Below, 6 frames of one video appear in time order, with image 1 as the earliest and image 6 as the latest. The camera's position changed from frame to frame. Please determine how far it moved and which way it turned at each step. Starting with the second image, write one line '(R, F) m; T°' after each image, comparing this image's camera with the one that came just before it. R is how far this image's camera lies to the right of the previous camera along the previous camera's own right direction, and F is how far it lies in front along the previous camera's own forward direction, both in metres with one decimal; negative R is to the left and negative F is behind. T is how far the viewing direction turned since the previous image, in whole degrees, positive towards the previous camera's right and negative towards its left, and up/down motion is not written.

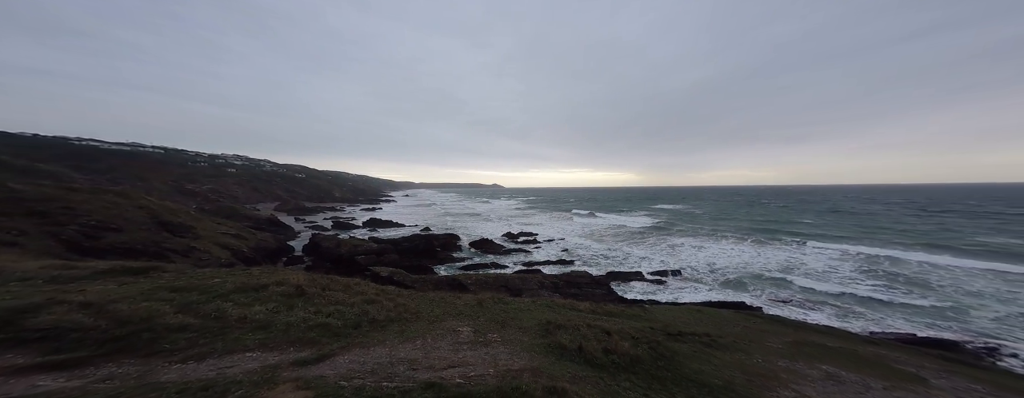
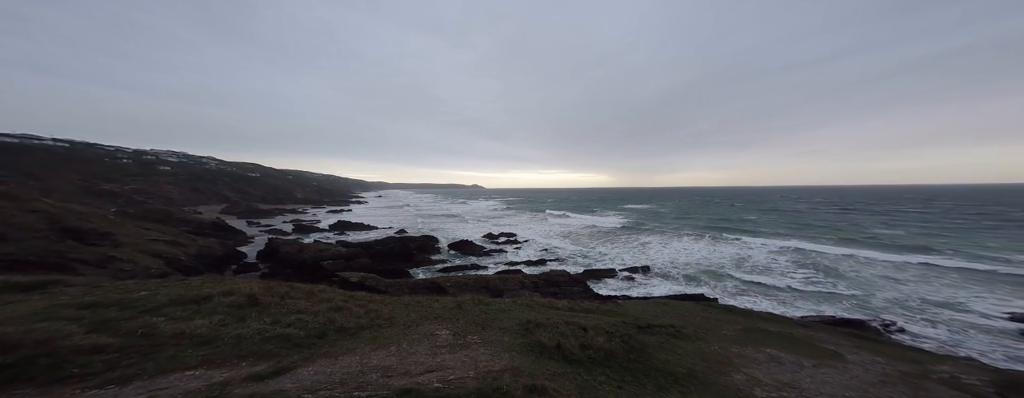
(+1.4, +1.7) m; +4°
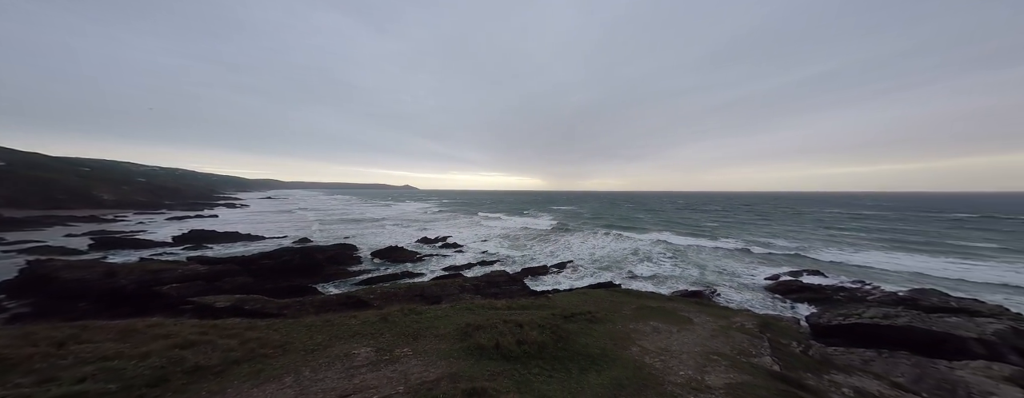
(+0.5, -0.9) m; +12°
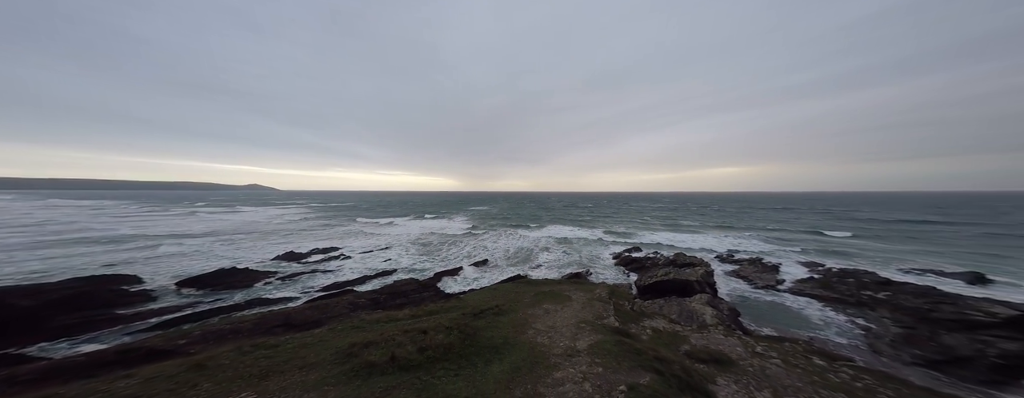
(+0.4, -0.8) m; +16°
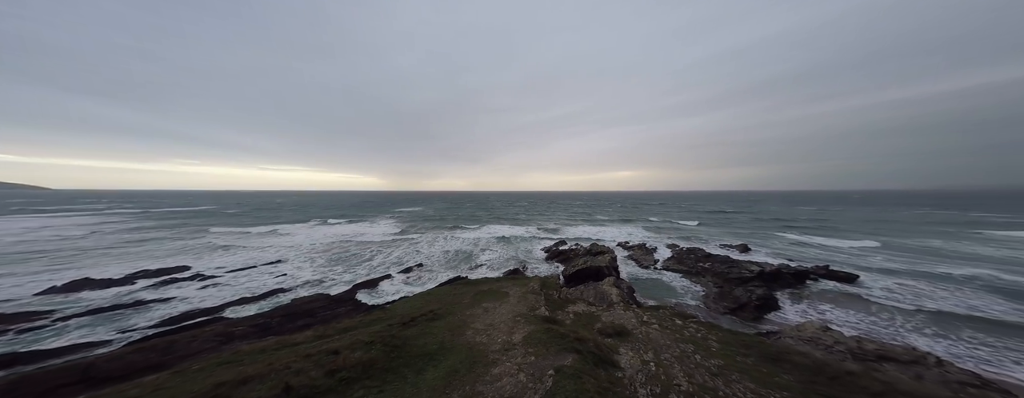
(+0.1, -0.4) m; +11°
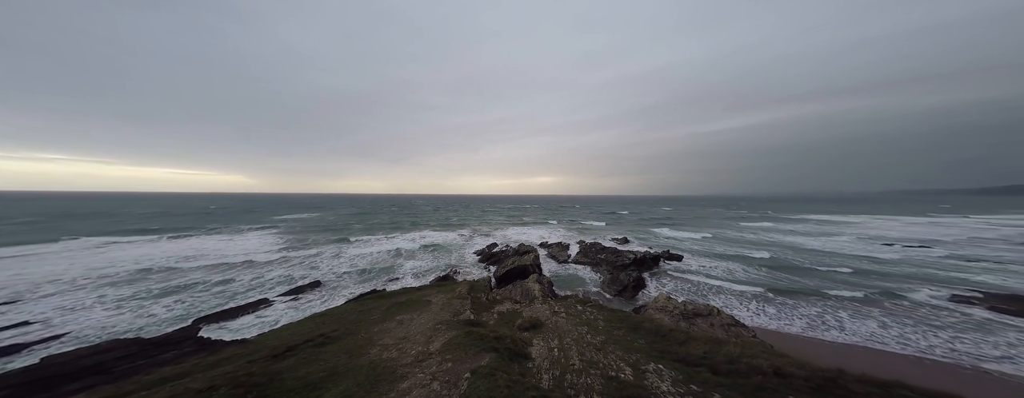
(-0.1, +0.6) m; +13°
